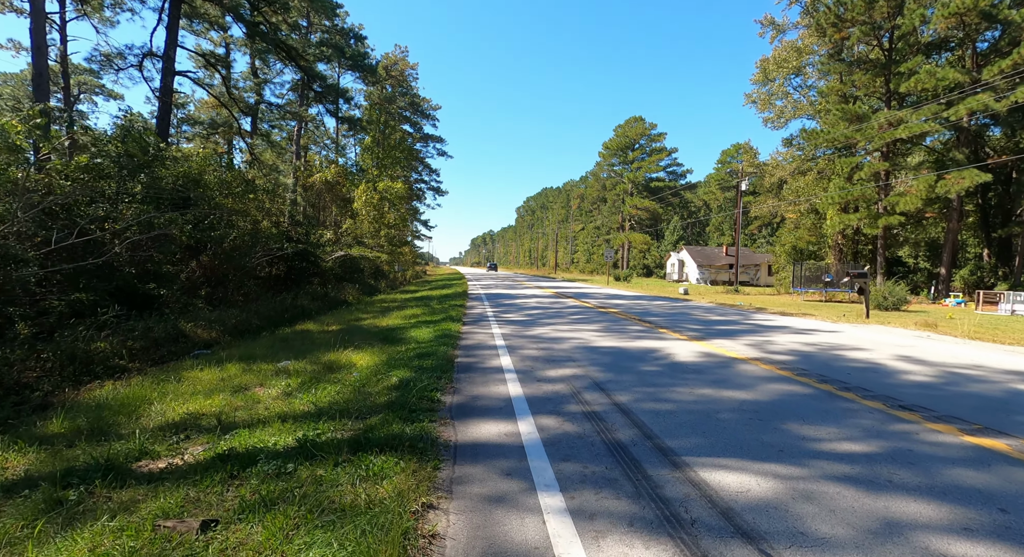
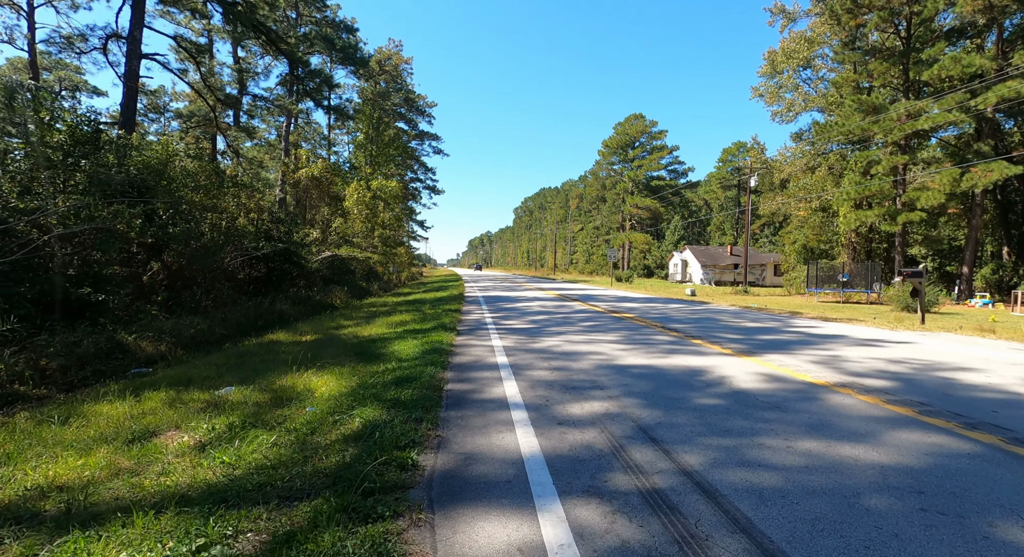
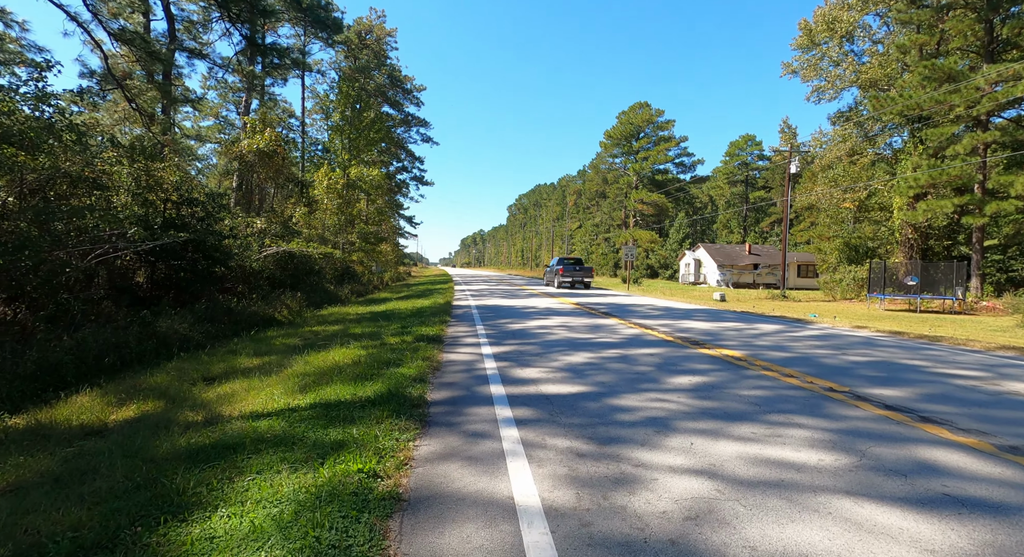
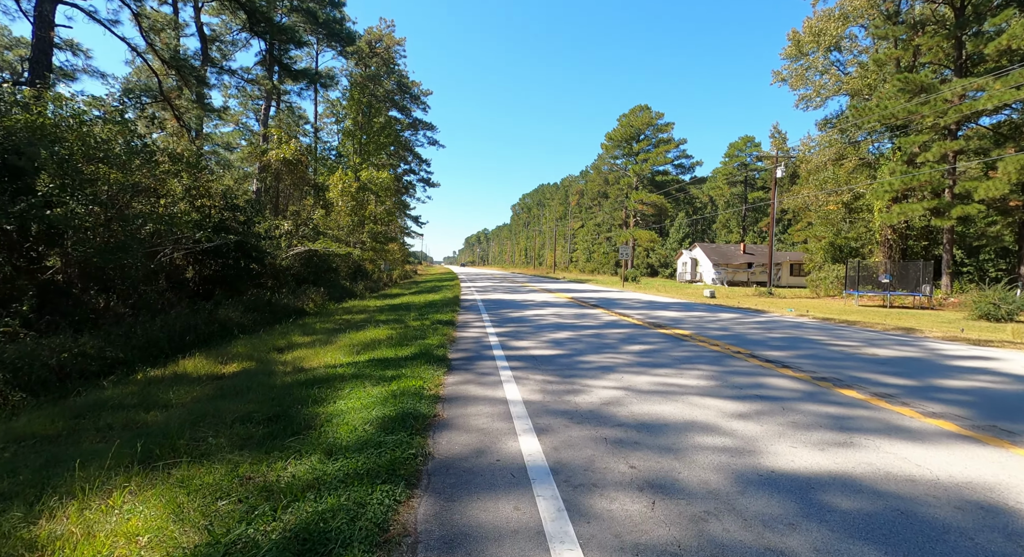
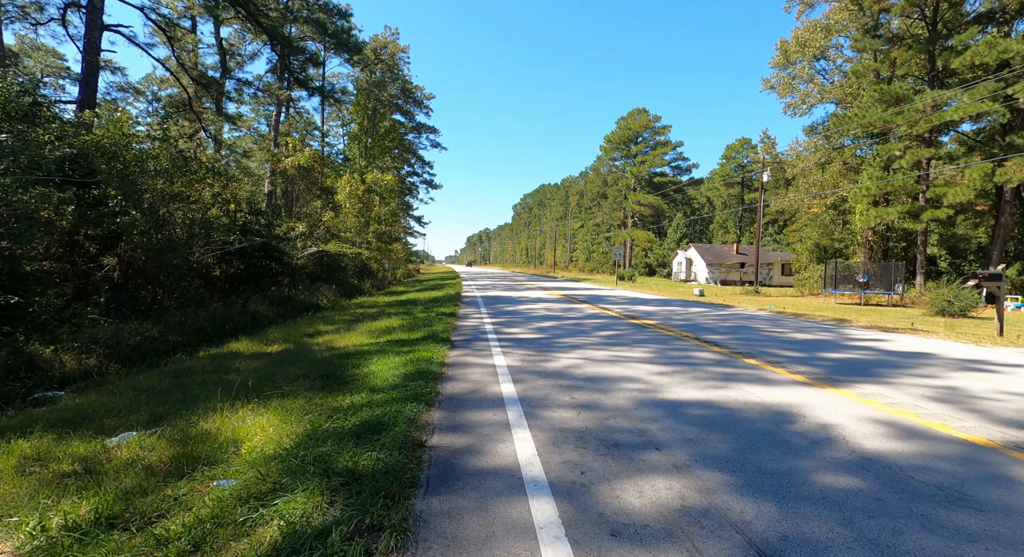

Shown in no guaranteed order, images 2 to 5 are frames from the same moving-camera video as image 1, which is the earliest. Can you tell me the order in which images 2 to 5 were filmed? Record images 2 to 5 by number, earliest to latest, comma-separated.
2, 5, 4, 3
